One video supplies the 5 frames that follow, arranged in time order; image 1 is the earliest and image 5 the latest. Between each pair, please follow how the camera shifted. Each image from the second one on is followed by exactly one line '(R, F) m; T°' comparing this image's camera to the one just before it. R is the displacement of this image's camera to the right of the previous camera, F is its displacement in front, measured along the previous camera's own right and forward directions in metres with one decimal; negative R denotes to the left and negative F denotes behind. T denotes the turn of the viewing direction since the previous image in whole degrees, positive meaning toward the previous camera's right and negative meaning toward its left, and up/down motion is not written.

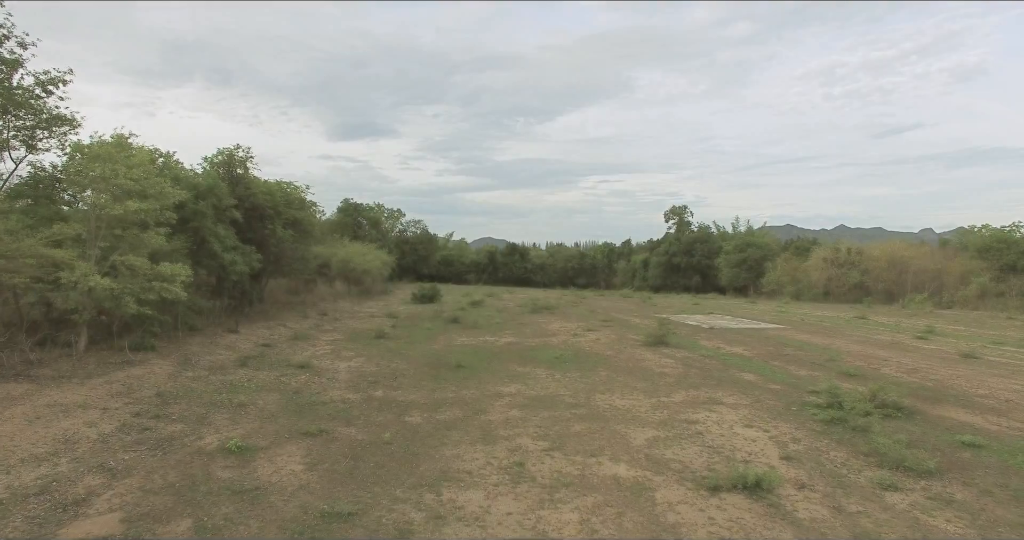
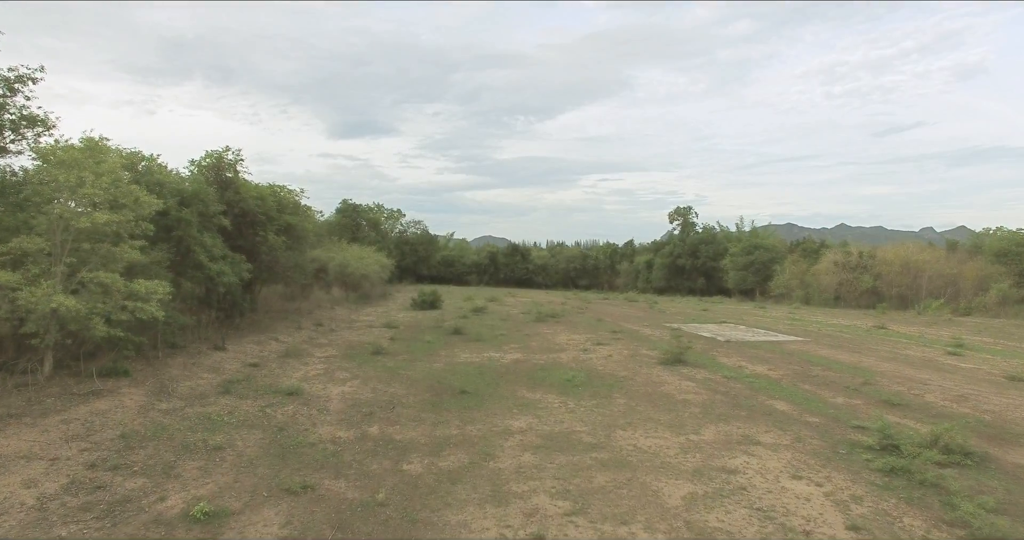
(-0.1, +0.7) m; 0°
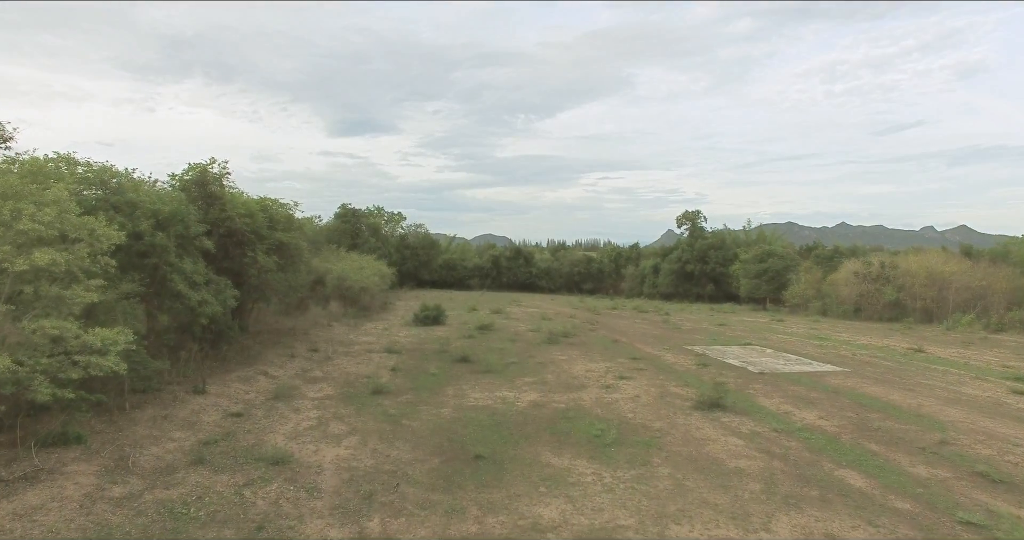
(-0.3, +1.1) m; 0°
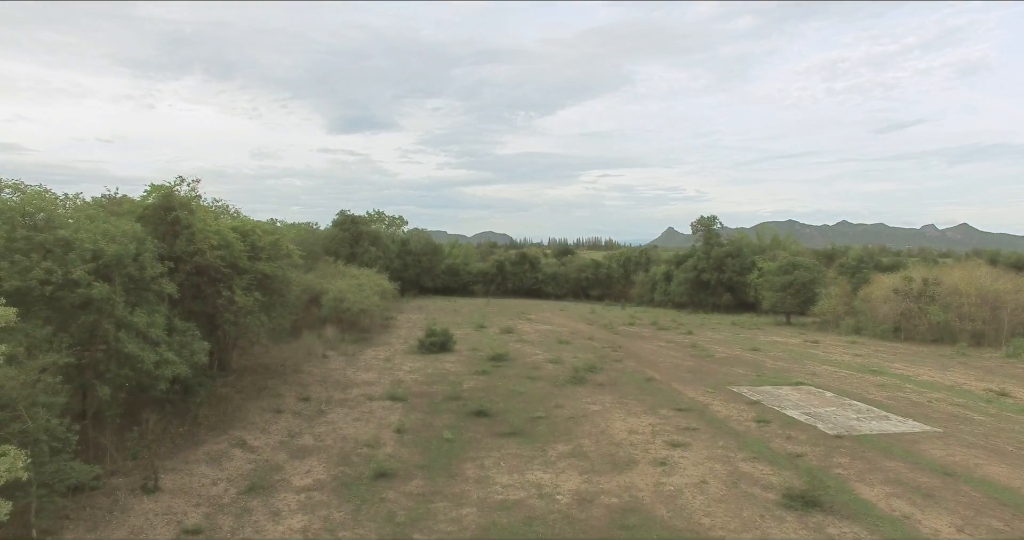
(-0.5, +1.9) m; 0°
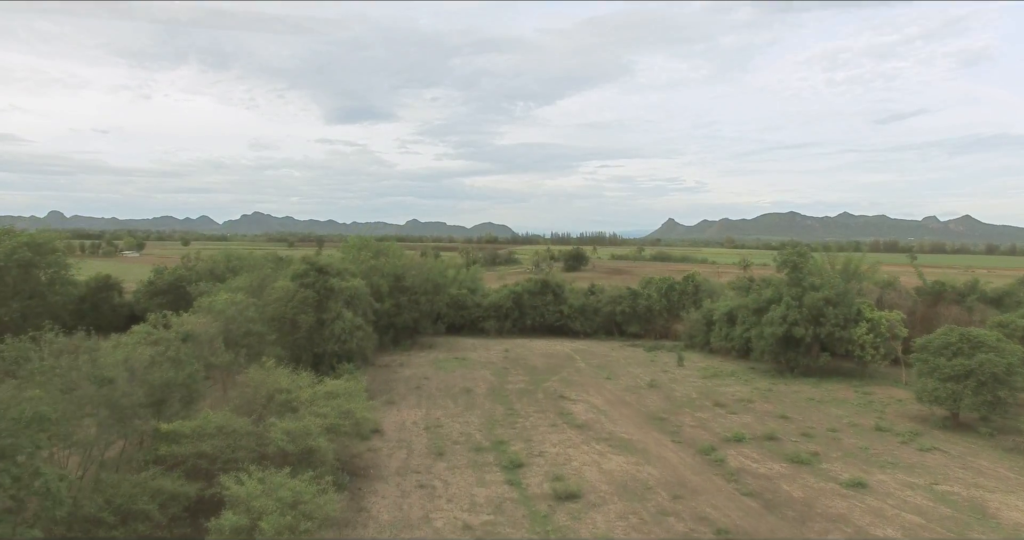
(-1.6, +9.7) m; 0°
